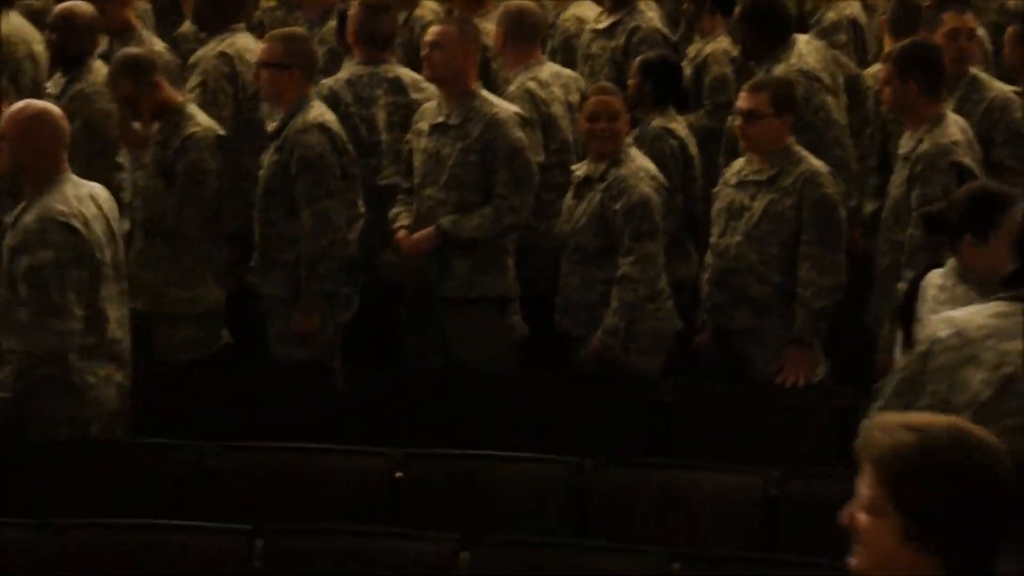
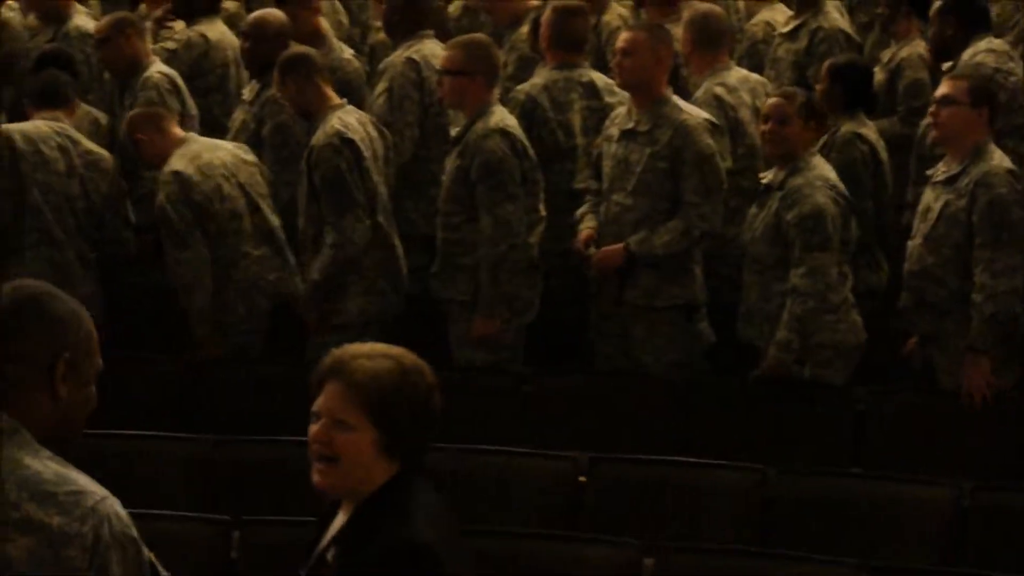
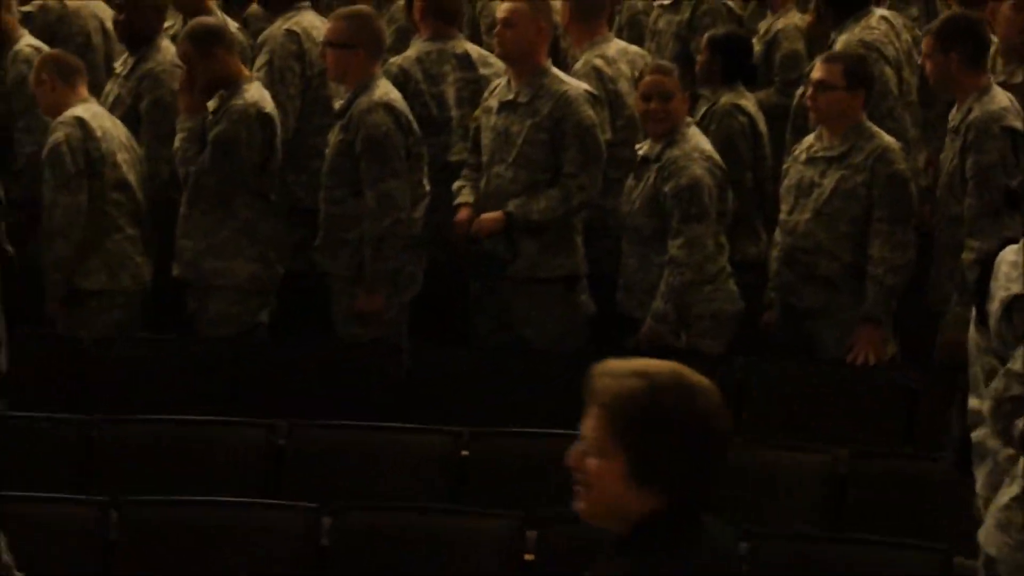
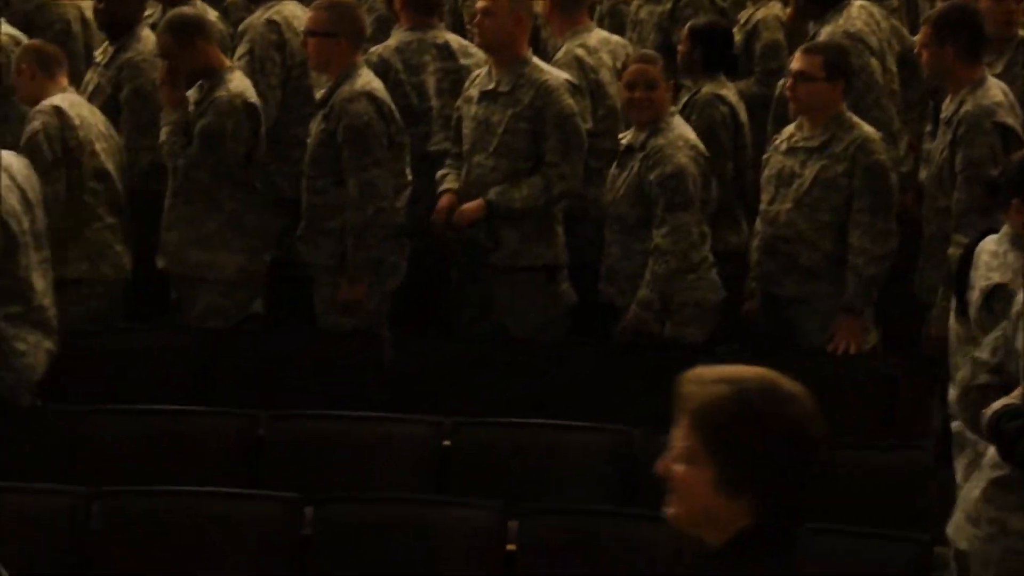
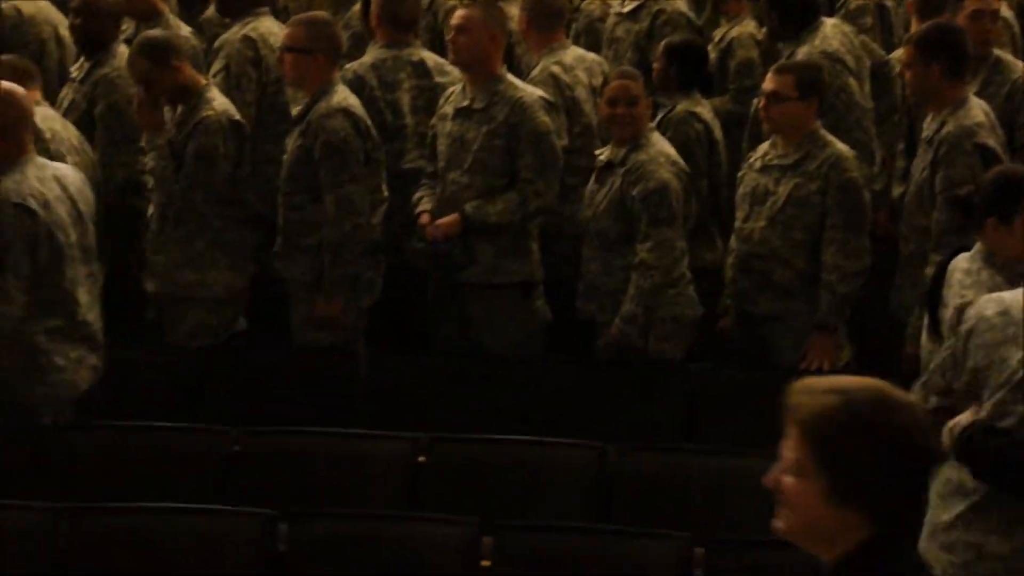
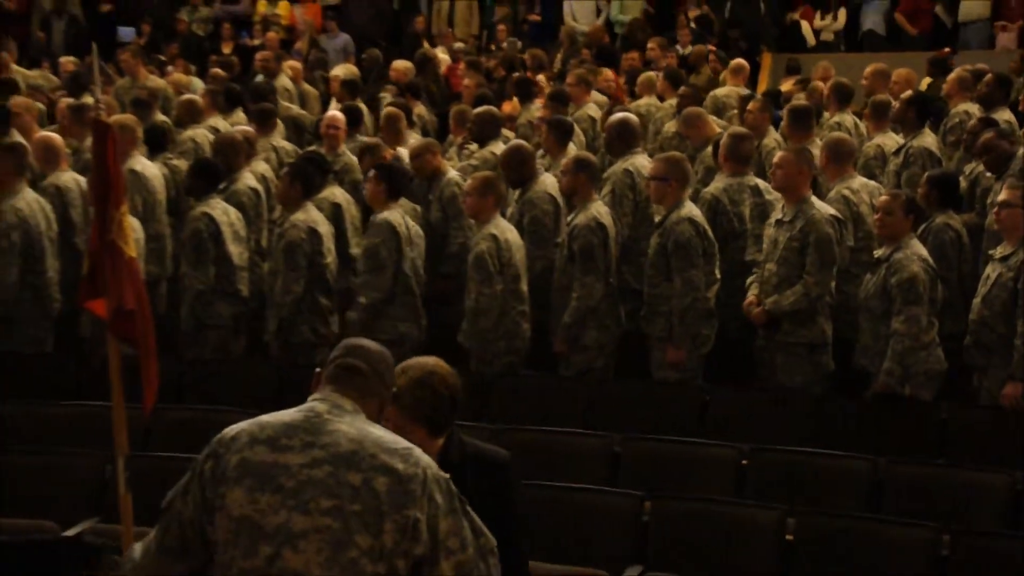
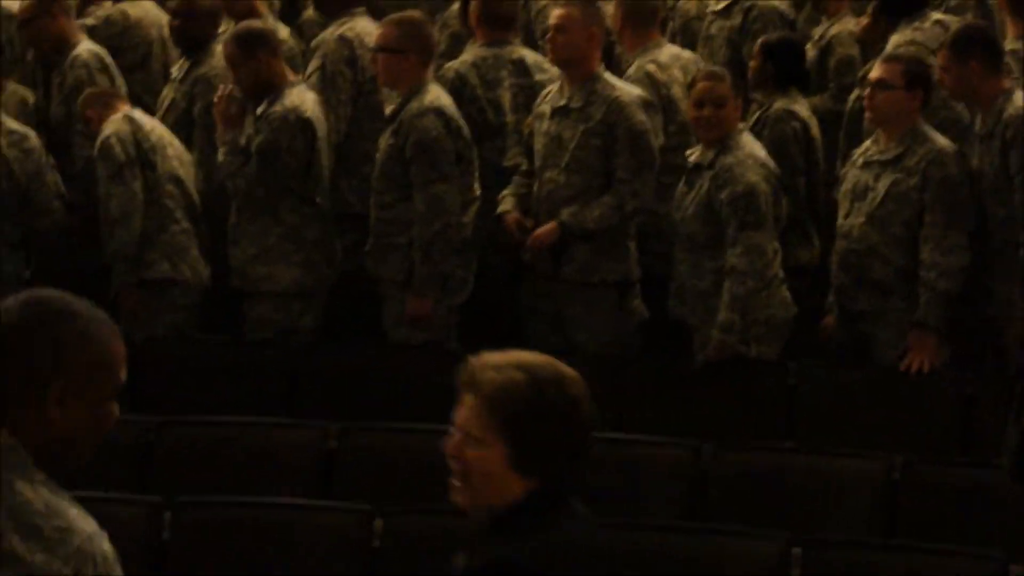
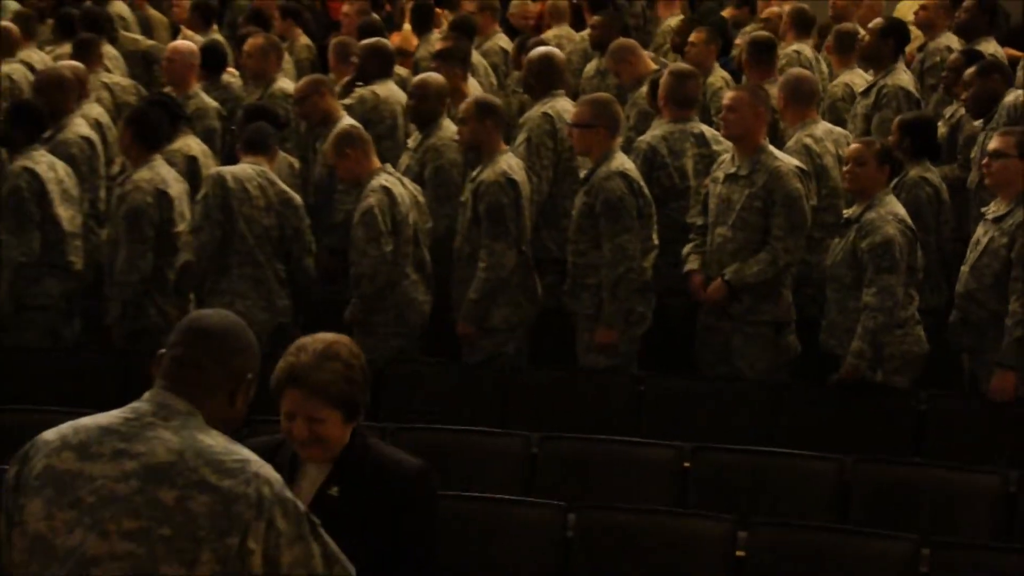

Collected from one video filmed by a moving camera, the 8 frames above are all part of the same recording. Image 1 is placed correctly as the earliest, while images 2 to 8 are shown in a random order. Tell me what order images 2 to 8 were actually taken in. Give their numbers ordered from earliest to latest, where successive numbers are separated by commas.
5, 4, 3, 7, 2, 8, 6
